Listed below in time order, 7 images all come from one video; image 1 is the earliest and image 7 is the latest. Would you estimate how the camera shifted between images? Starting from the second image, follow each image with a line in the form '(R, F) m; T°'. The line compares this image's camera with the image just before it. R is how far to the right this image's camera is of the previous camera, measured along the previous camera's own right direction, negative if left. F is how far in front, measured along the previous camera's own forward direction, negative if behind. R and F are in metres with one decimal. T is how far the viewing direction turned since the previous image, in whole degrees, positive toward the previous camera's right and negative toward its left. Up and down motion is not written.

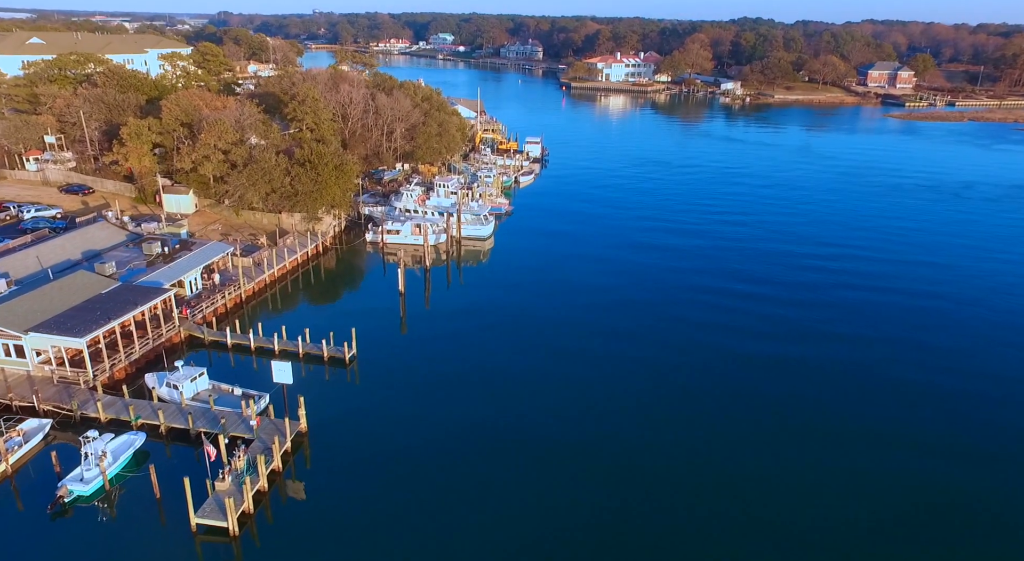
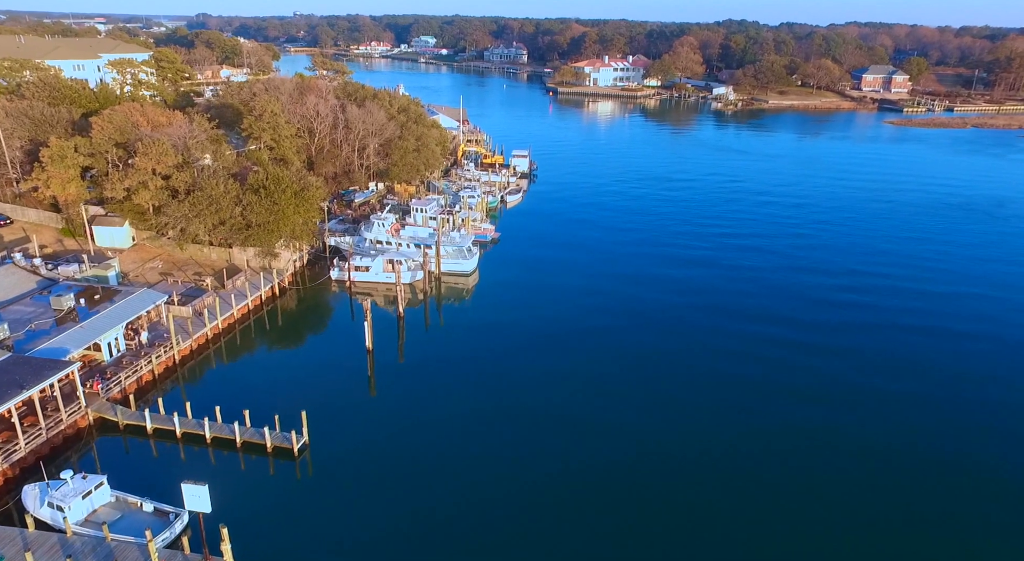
(-0.1, +6.8) m; +1°
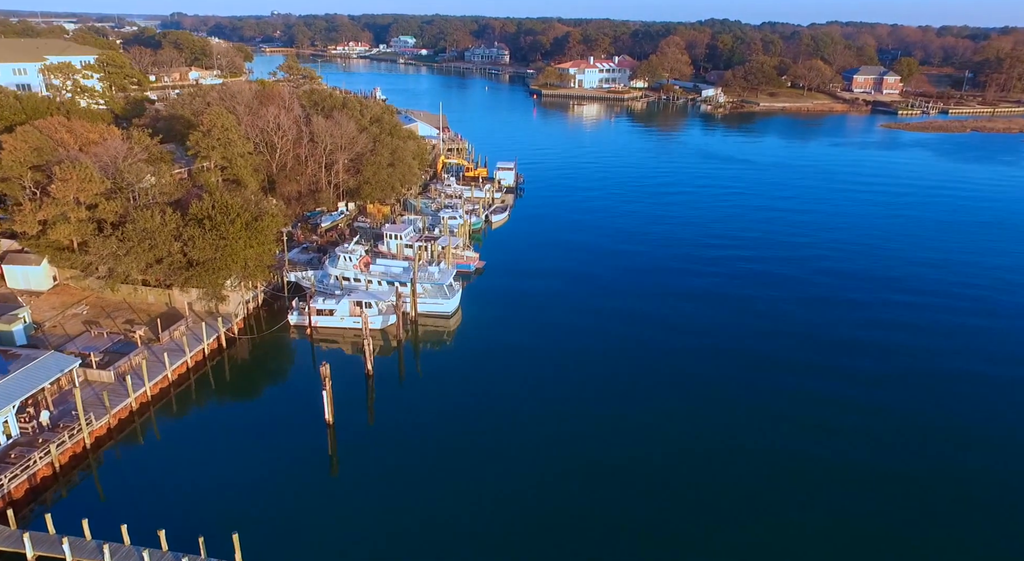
(-0.3, +6.3) m; +1°
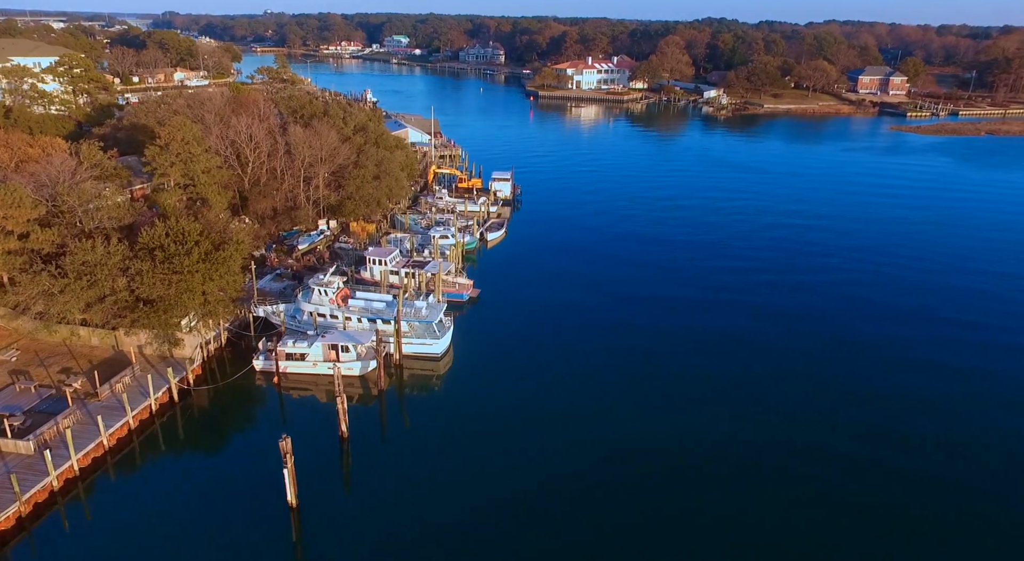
(-0.1, +5.1) m; 0°
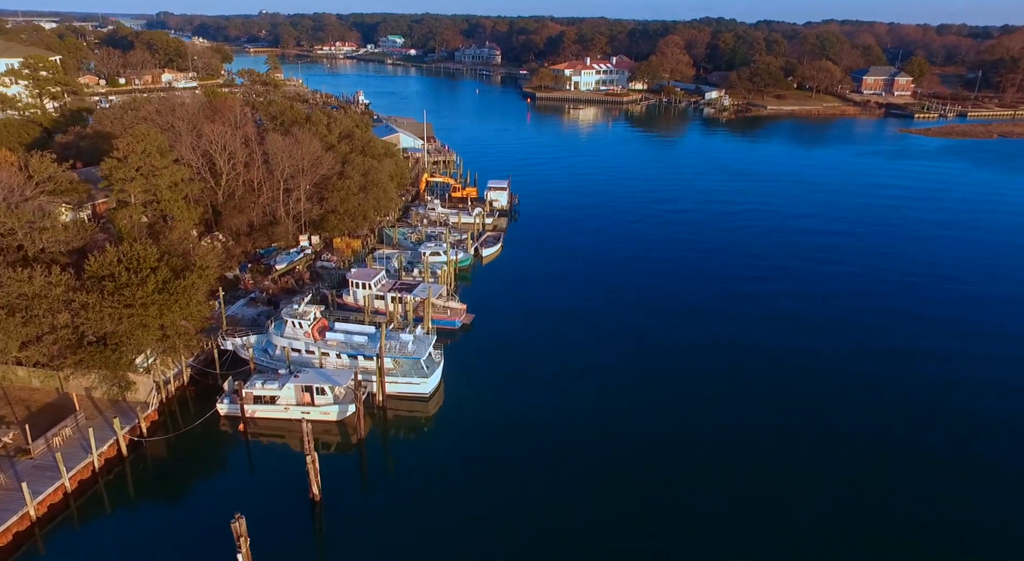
(0.0, +4.0) m; 0°
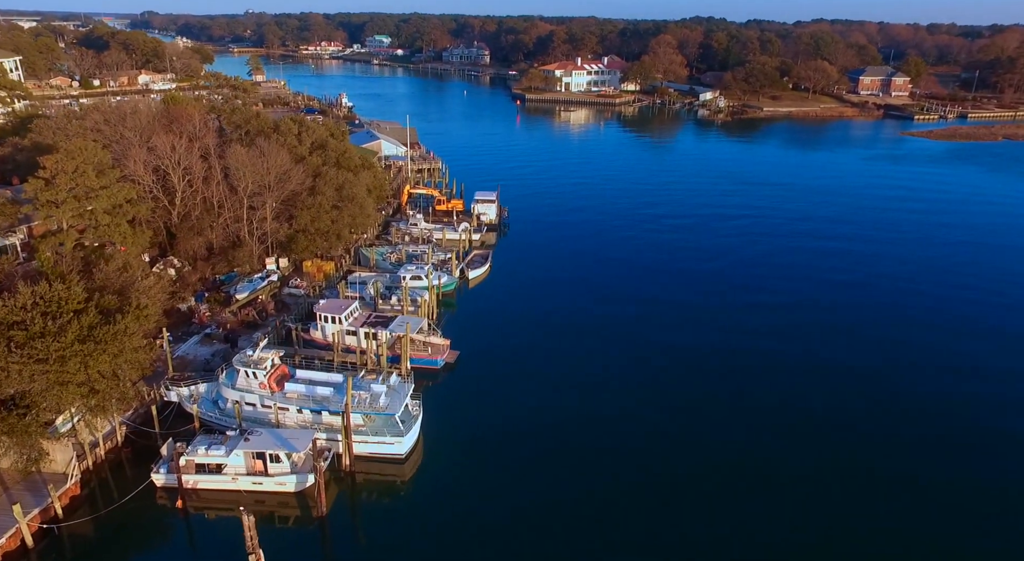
(0.0, +4.5) m; +1°
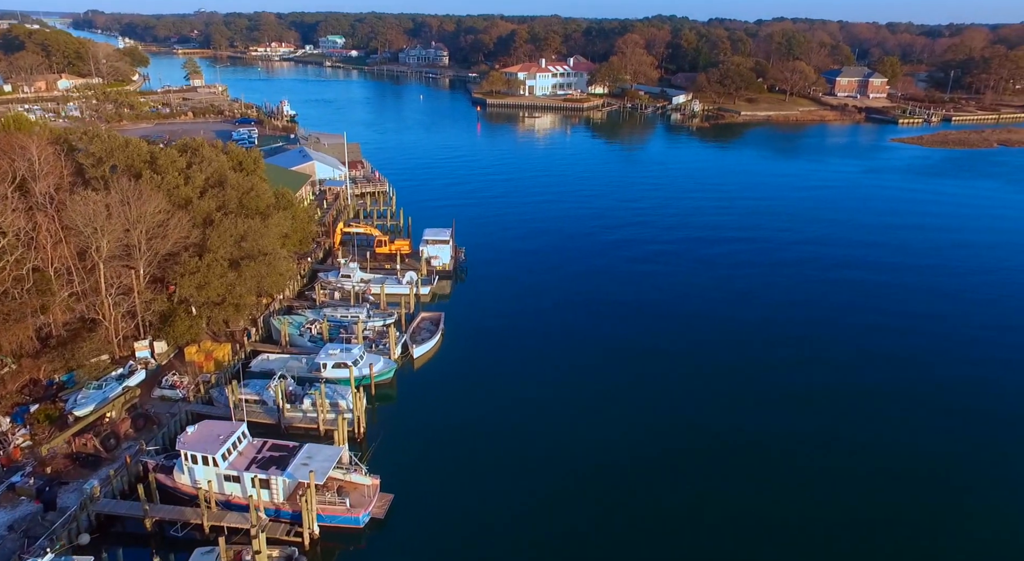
(+0.3, +10.9) m; +3°
